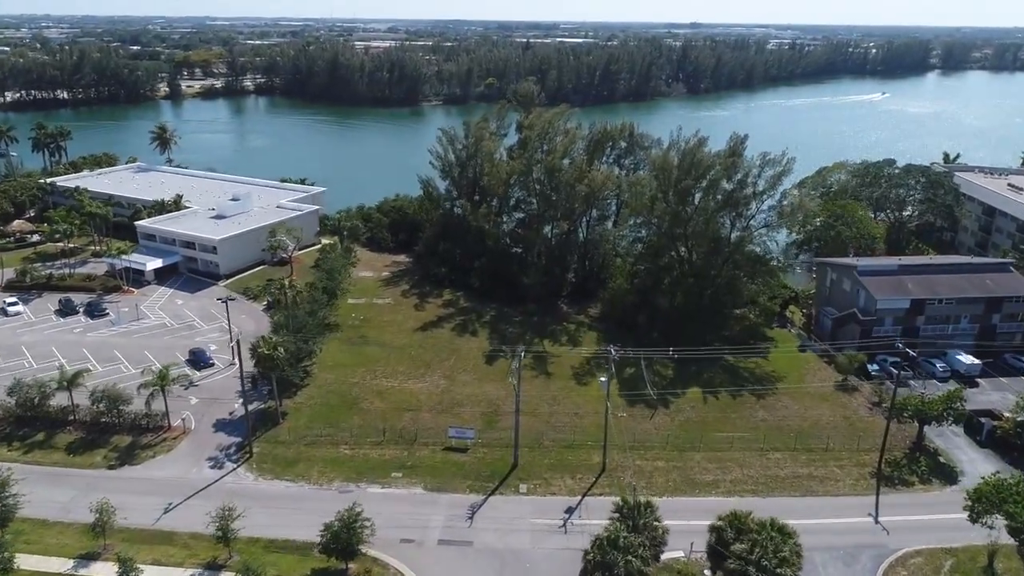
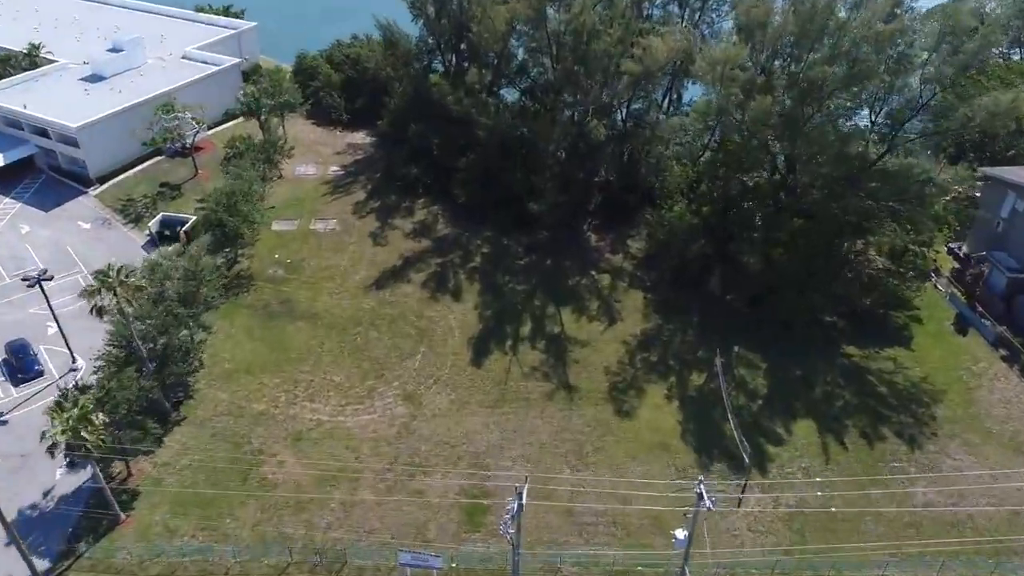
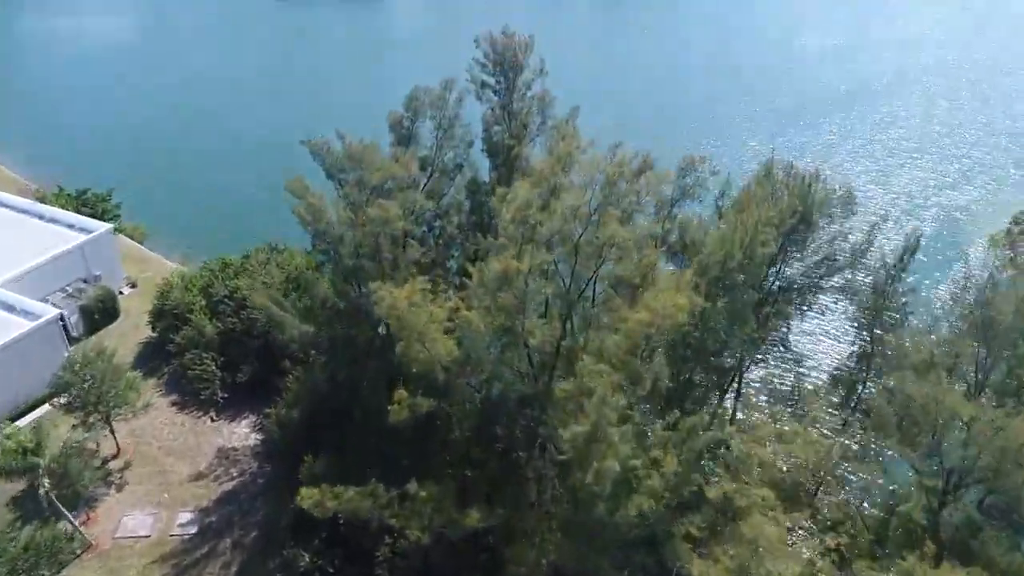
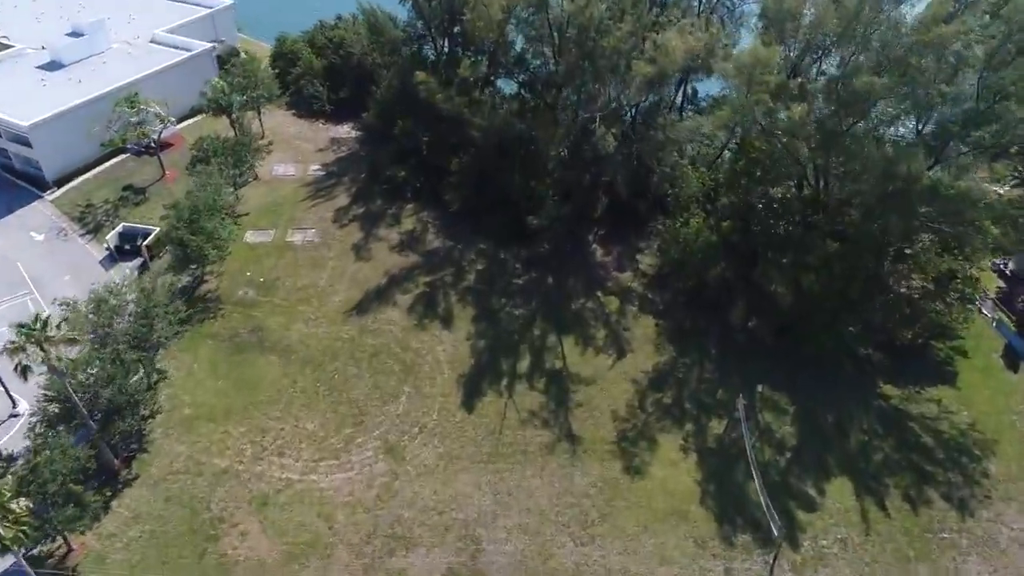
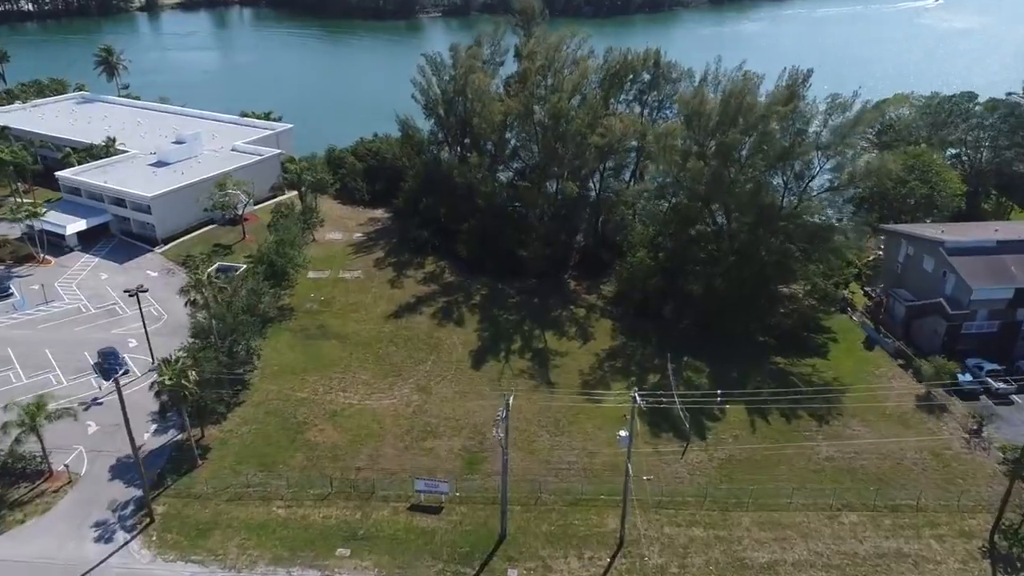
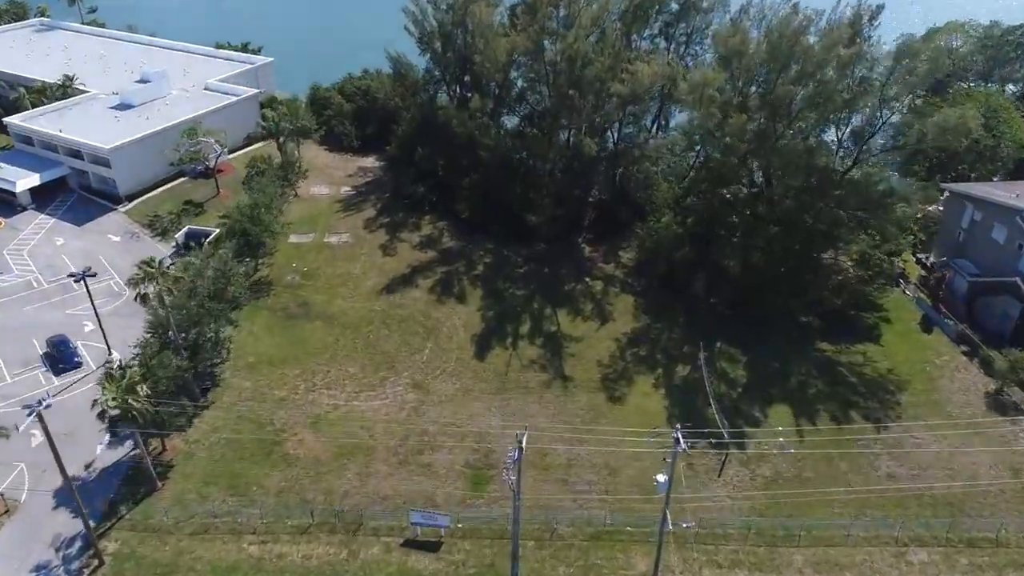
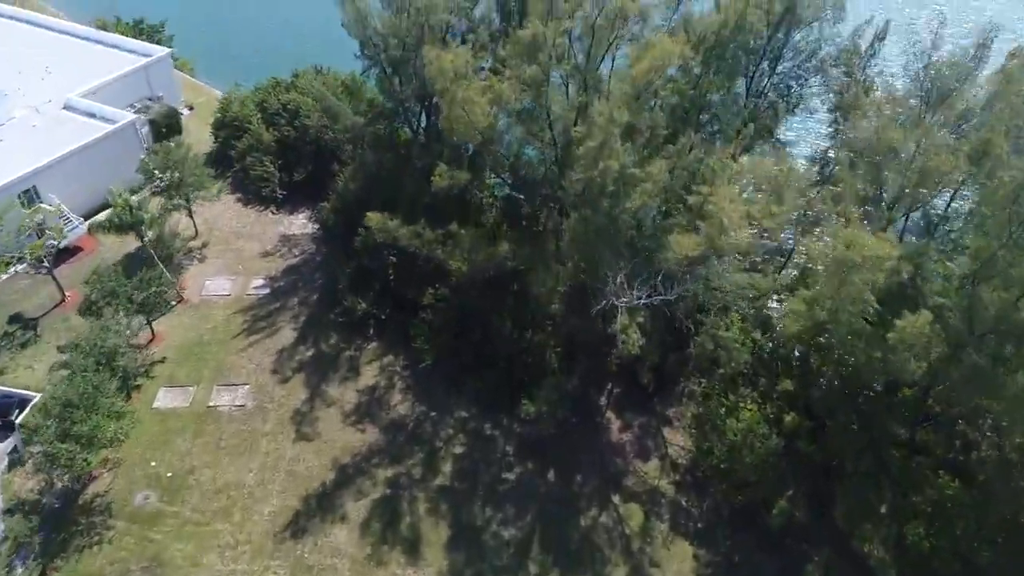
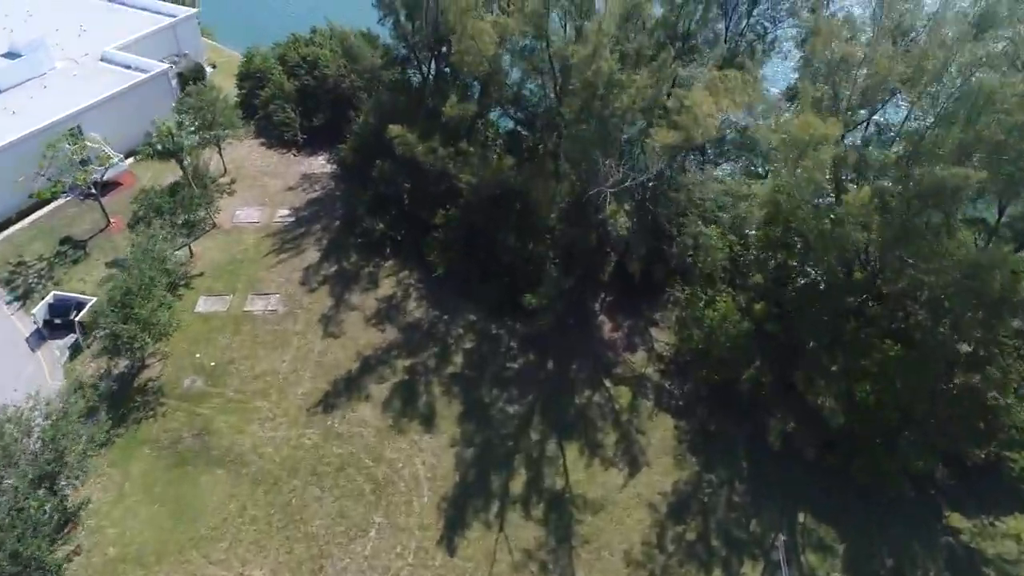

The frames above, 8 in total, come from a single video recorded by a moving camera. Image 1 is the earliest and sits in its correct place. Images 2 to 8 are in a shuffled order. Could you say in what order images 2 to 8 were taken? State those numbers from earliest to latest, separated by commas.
5, 6, 2, 4, 8, 7, 3
